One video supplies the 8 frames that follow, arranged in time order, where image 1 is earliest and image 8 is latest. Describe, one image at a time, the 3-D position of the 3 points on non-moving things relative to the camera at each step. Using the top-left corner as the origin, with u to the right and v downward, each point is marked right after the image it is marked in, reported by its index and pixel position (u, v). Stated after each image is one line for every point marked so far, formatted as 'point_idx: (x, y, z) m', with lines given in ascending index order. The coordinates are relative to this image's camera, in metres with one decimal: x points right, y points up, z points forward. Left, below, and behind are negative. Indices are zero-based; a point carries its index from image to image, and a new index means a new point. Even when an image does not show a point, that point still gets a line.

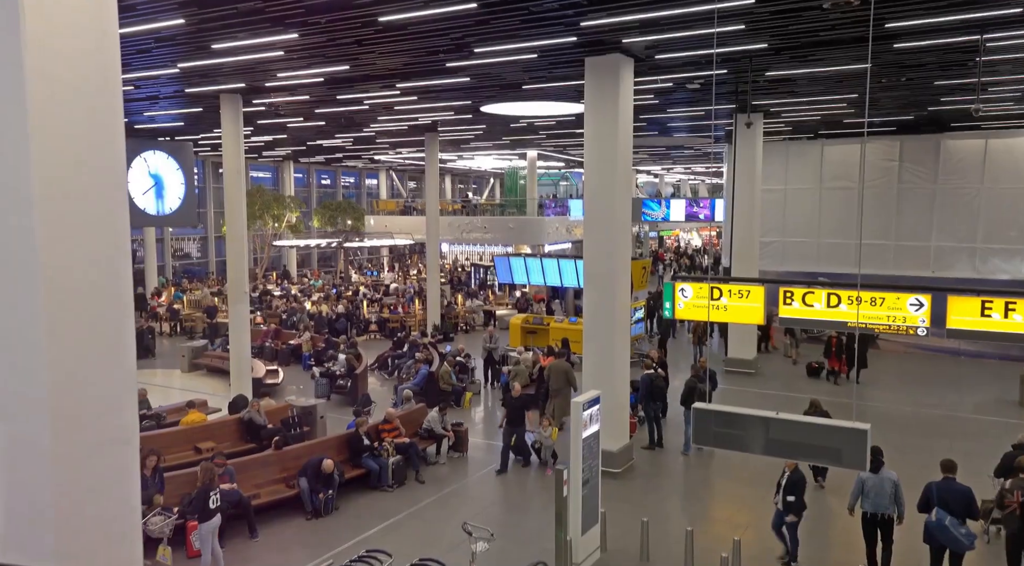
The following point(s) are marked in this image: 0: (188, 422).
0: (-5.4, -2.3, +14.3) m
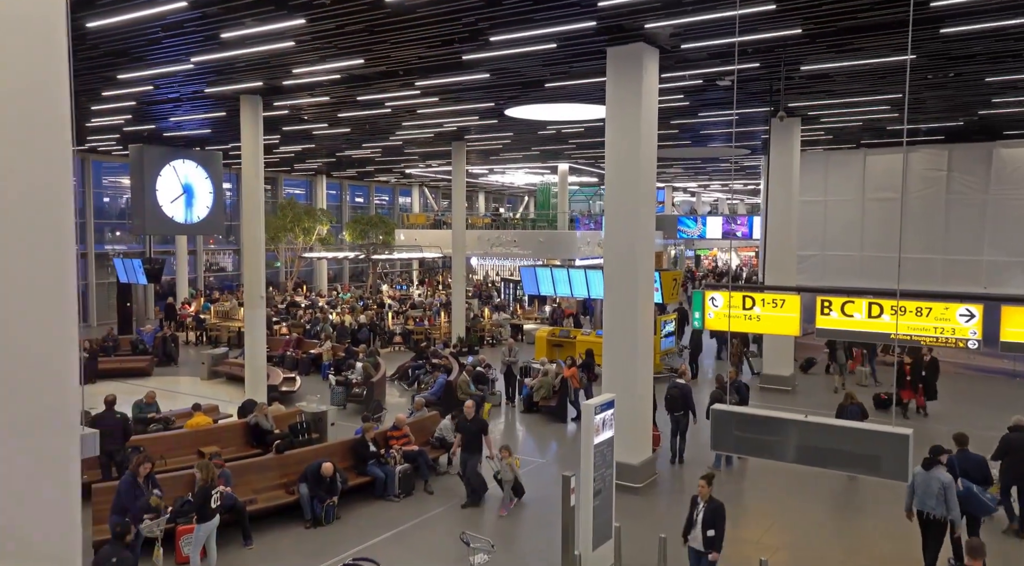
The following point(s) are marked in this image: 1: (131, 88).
0: (-5.1, -2.3, +13.8) m
1: (-7.4, +3.8, +16.8) m
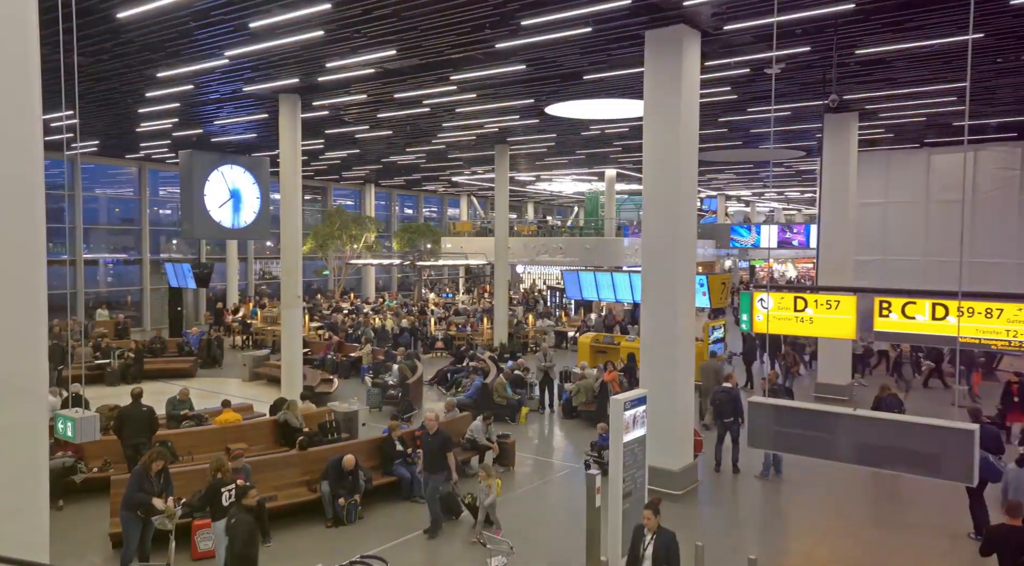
0: (-4.6, -2.2, +13.6) m
1: (-6.7, +3.8, +16.9) m
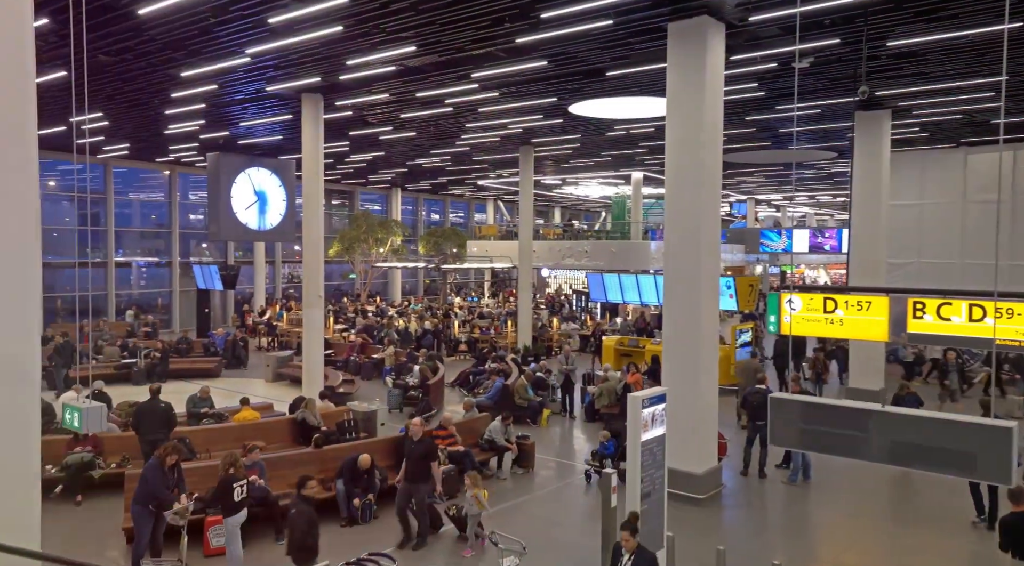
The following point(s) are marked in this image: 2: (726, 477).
0: (-4.3, -2.2, +13.6) m
1: (-6.2, +3.8, +16.9) m
2: (+3.3, -3.0, +13.1) m
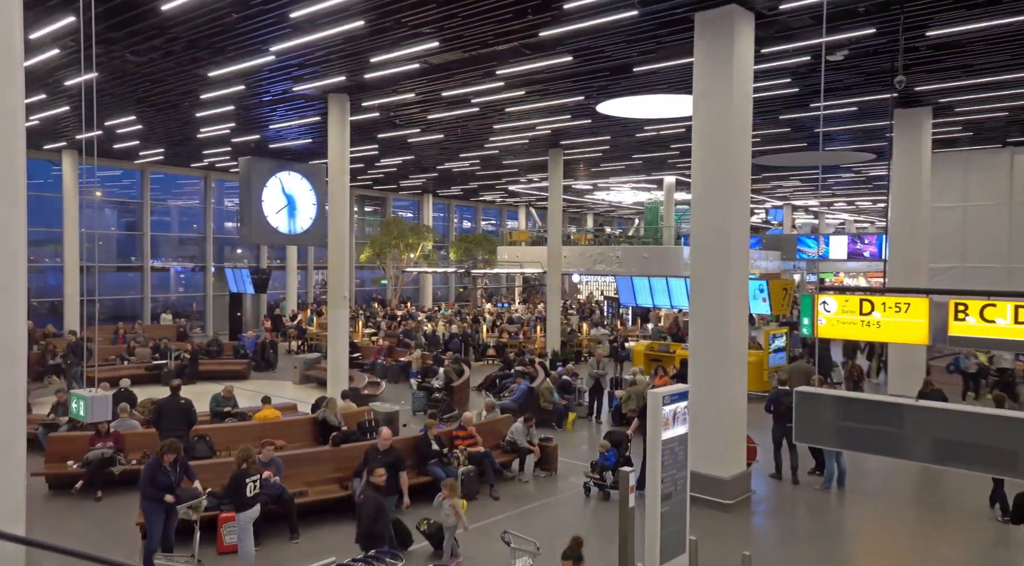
0: (-3.9, -2.1, +13.5) m
1: (-5.7, +3.8, +17.0) m
2: (+3.6, -3.0, +12.7) m
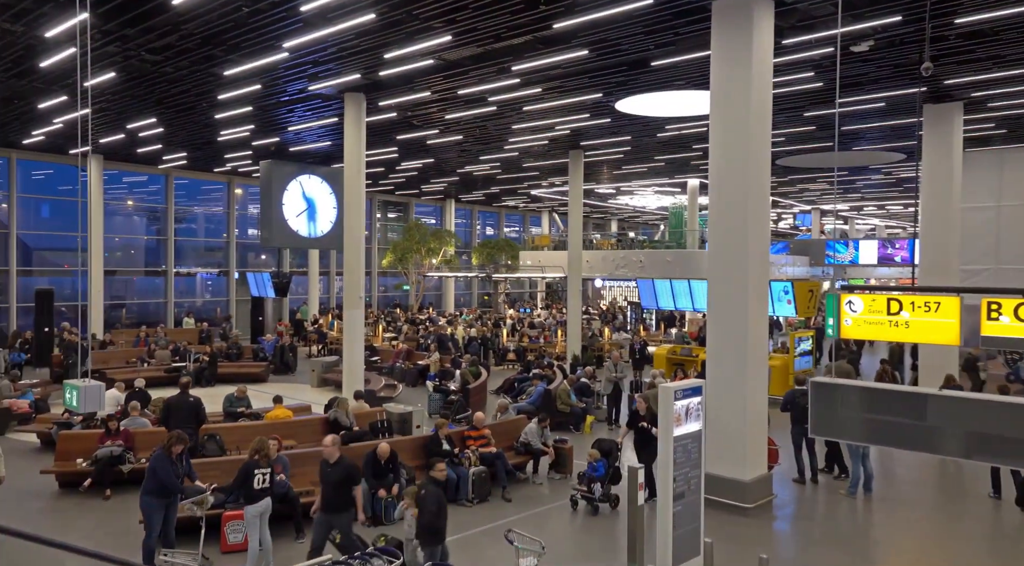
0: (-3.7, -2.1, +13.3) m
1: (-5.4, +3.8, +17.0) m
2: (+3.8, -2.9, +12.3) m
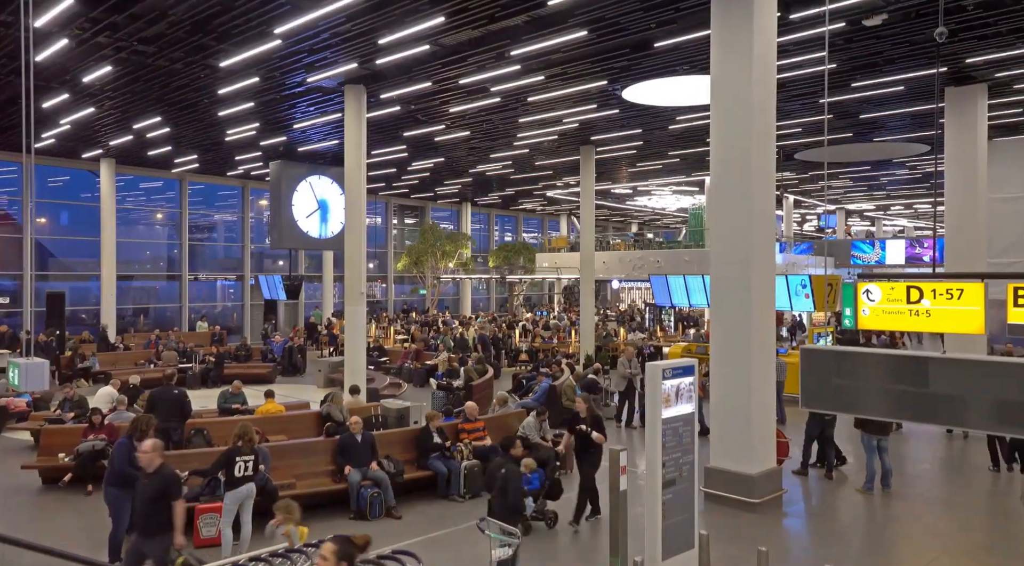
0: (-3.7, -2.0, +12.9) m
1: (-5.3, +3.9, +16.7) m
2: (+3.7, -2.7, +11.6) m
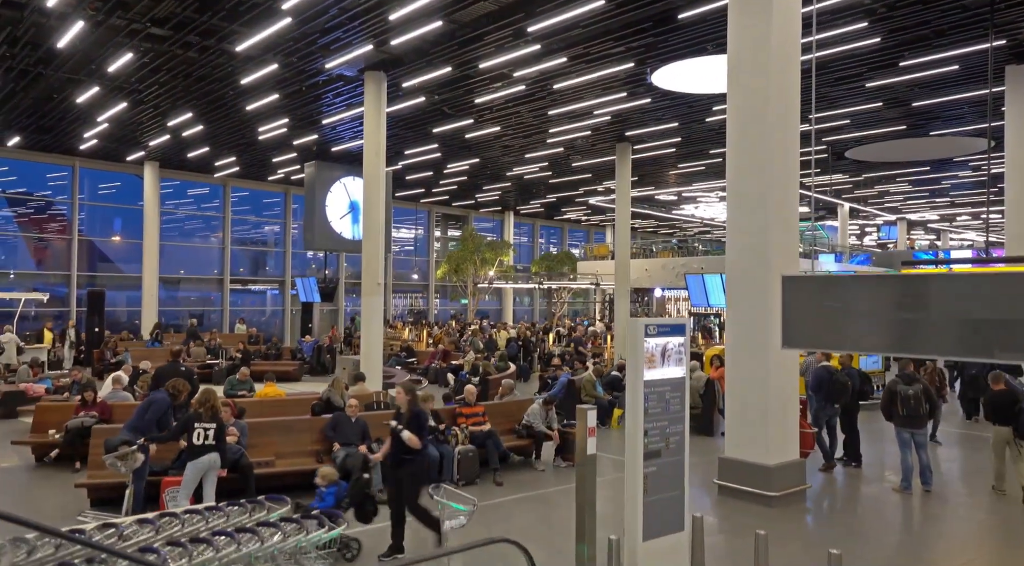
0: (-3.6, -1.7, +12.4) m
1: (-4.8, +4.1, +16.5) m
2: (+3.7, -2.4, +10.6) m
